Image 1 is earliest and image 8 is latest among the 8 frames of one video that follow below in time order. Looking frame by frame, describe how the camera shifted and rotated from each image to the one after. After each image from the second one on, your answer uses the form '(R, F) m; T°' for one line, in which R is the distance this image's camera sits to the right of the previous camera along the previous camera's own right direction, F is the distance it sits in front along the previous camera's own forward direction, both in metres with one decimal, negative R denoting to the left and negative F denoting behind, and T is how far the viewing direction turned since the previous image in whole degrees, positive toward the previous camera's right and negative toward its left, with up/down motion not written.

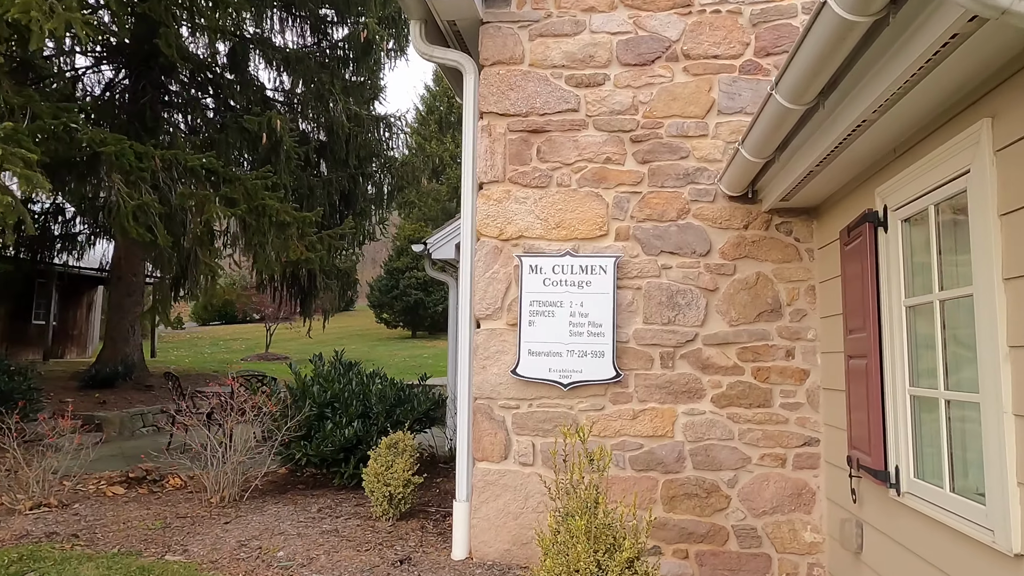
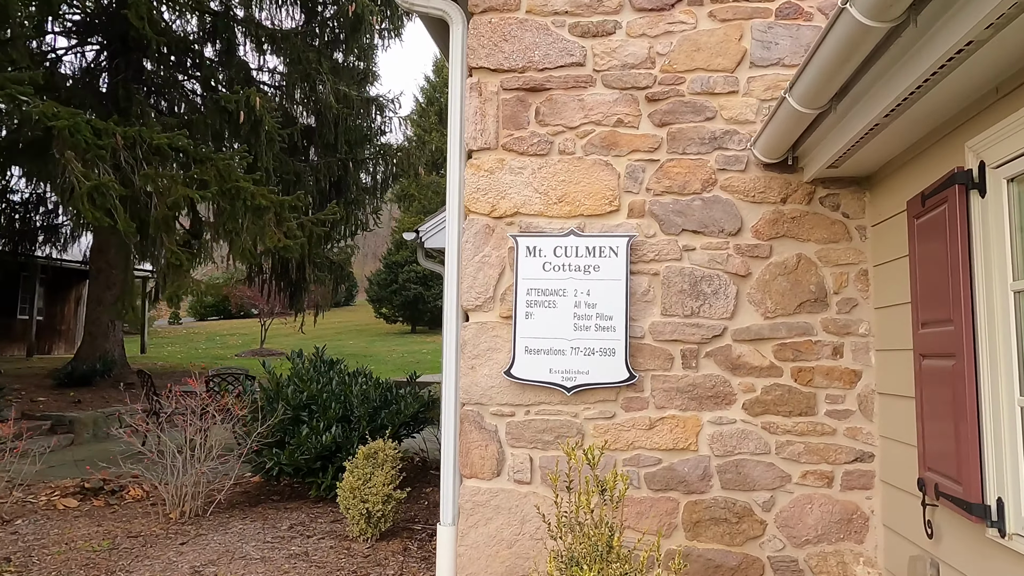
(0.0, +0.5) m; 0°
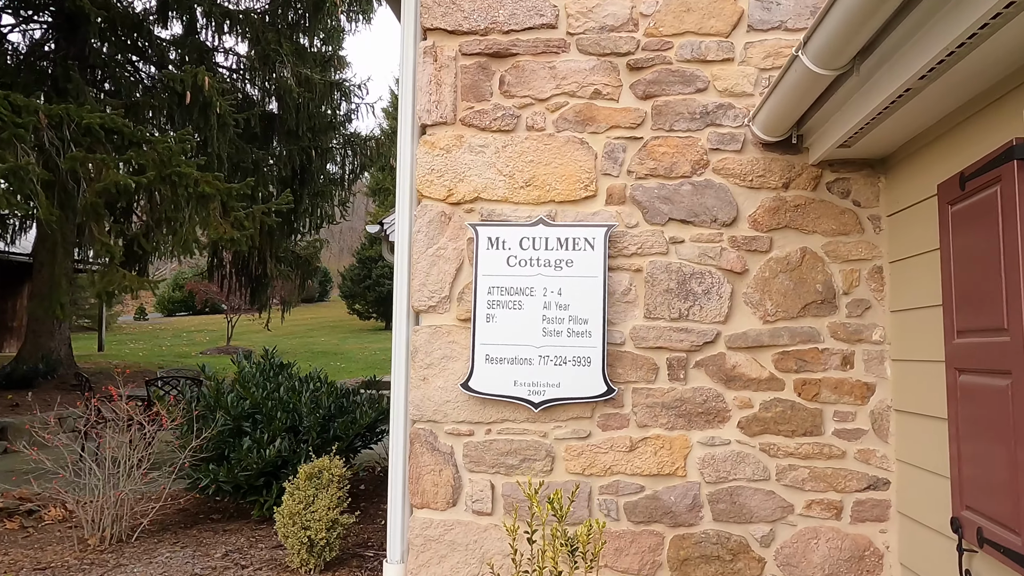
(+0.1, +0.4) m; +2°
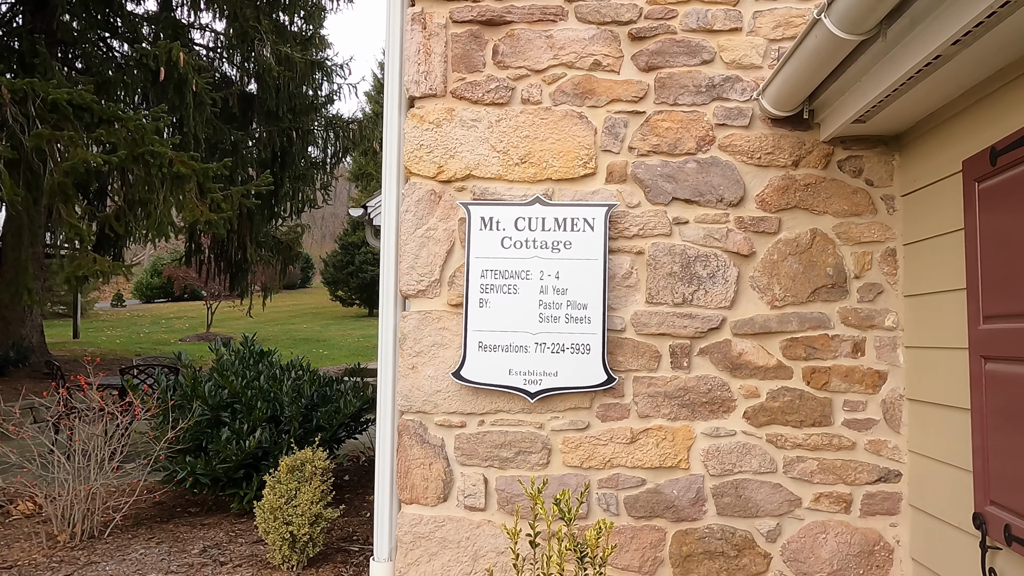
(0.0, +0.1) m; +1°
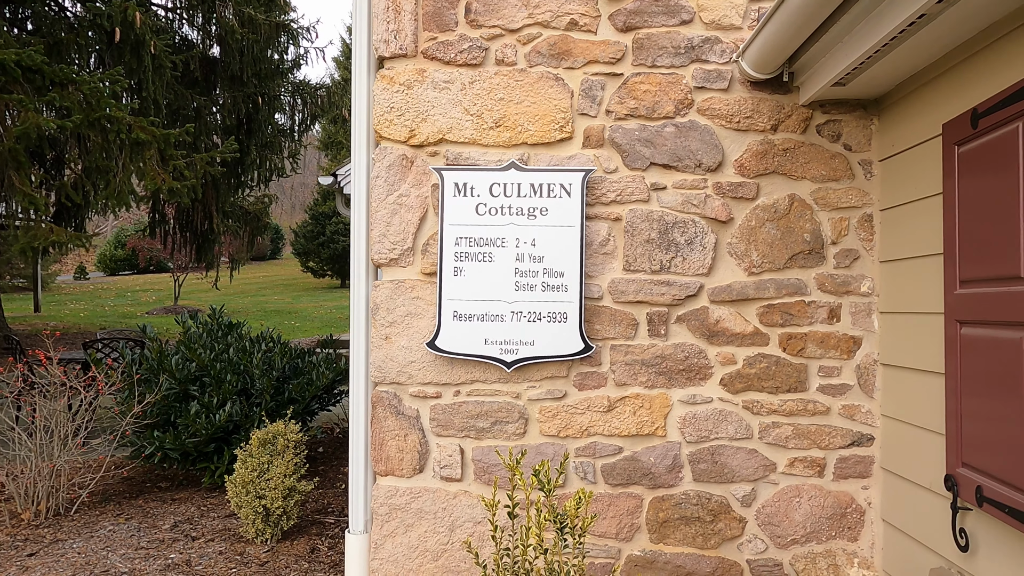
(0.0, +0.1) m; +2°
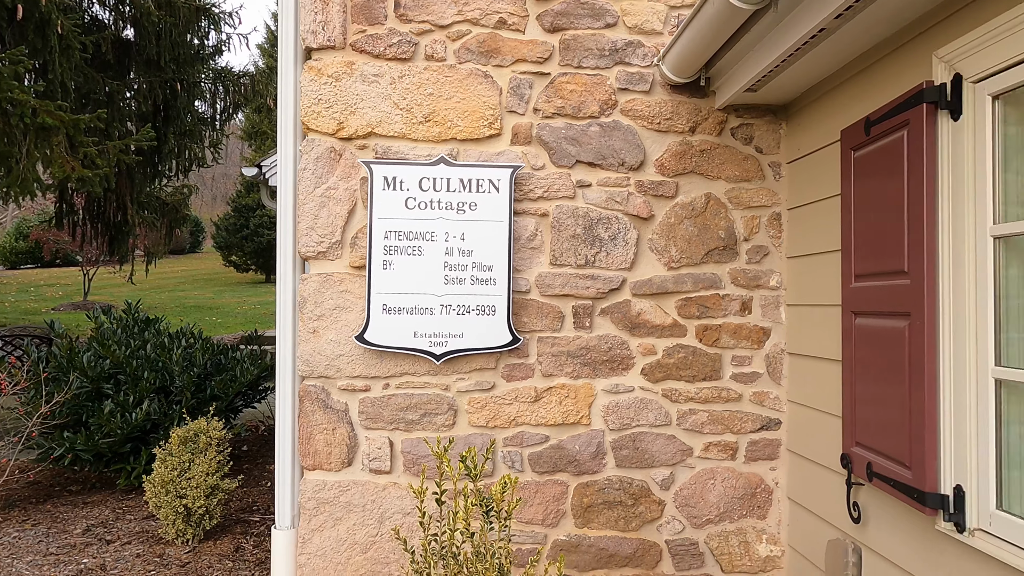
(0.0, 0.0) m; +5°
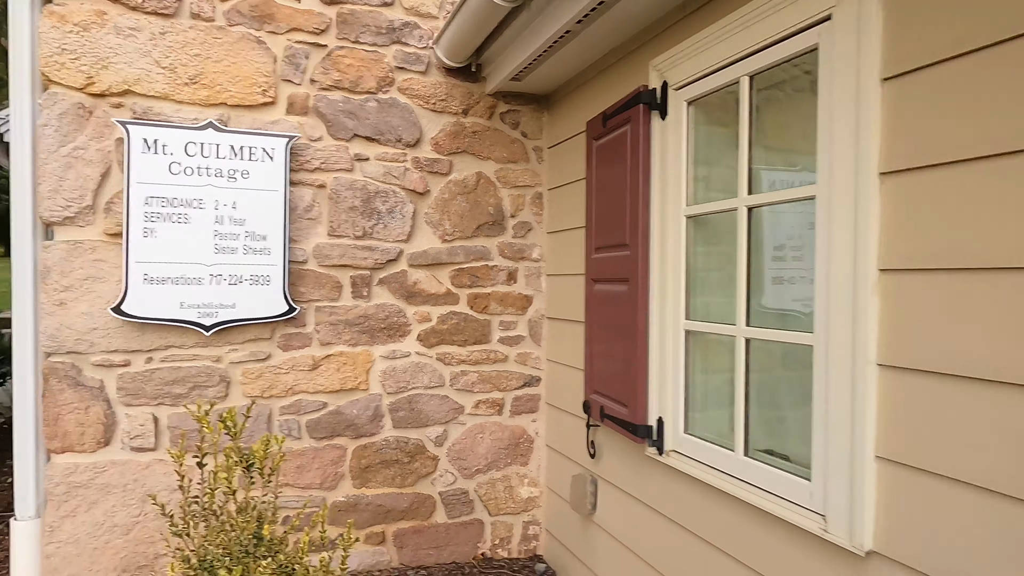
(+0.2, -0.2) m; +16°
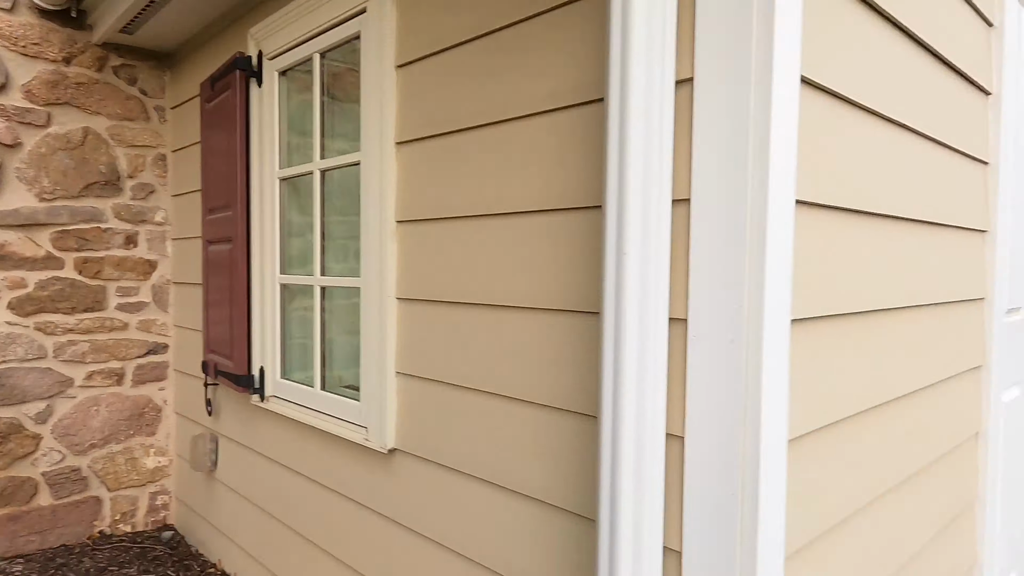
(+0.5, -0.3) m; +21°
